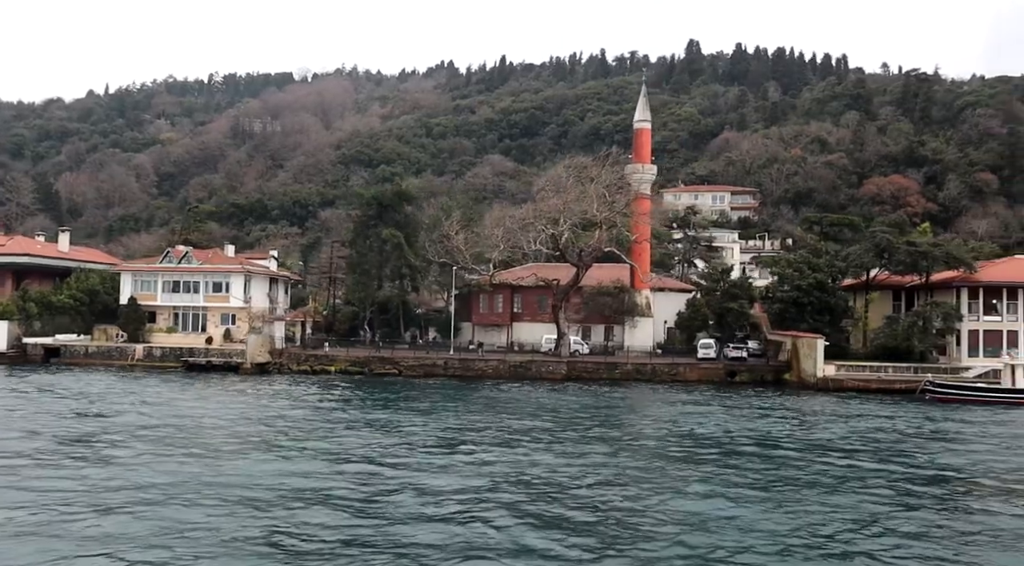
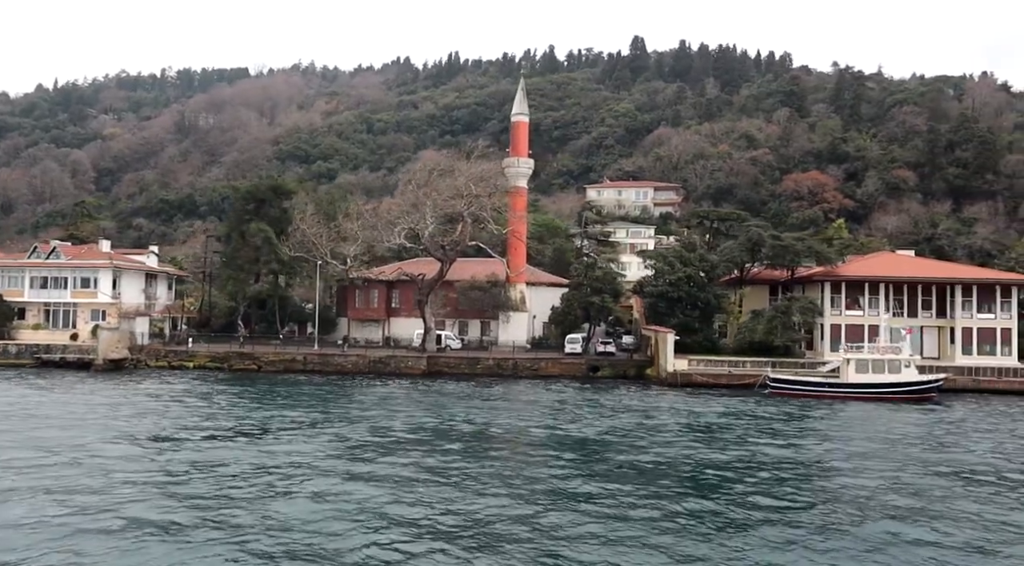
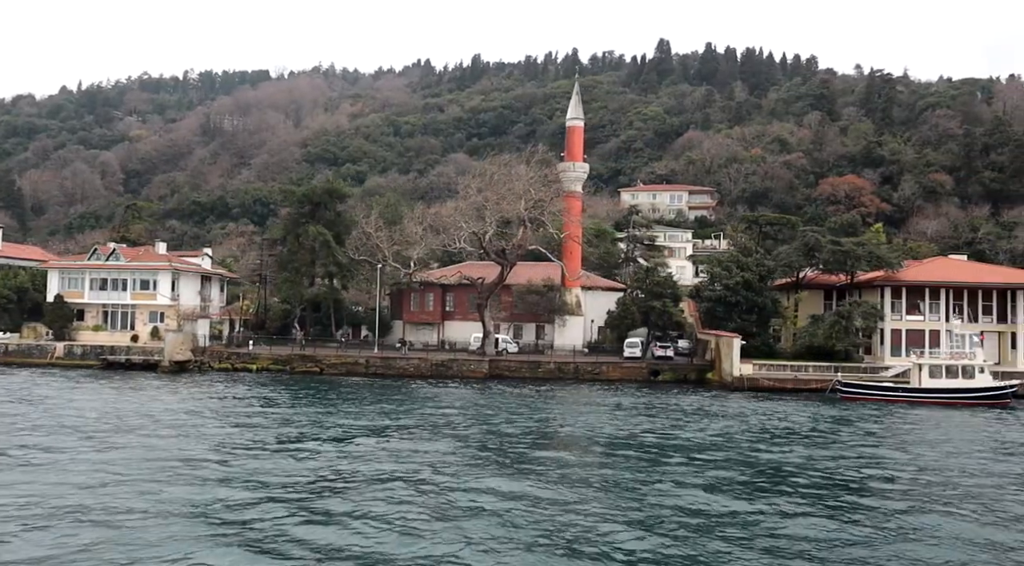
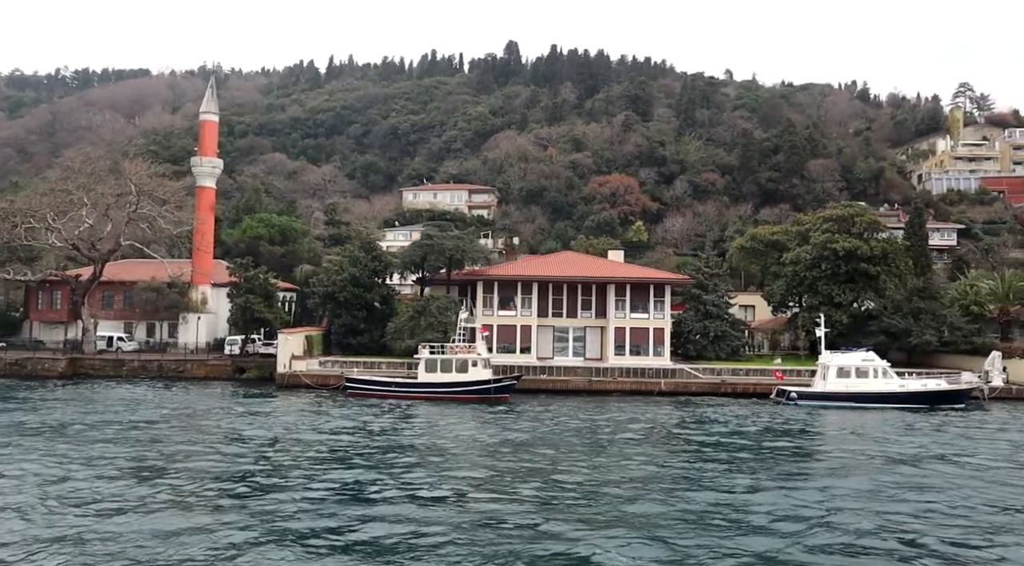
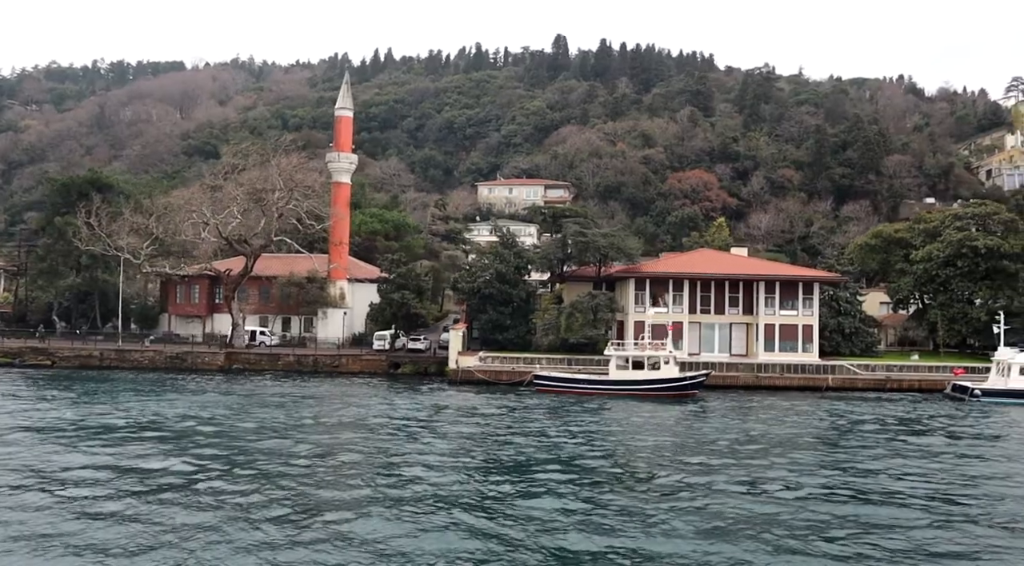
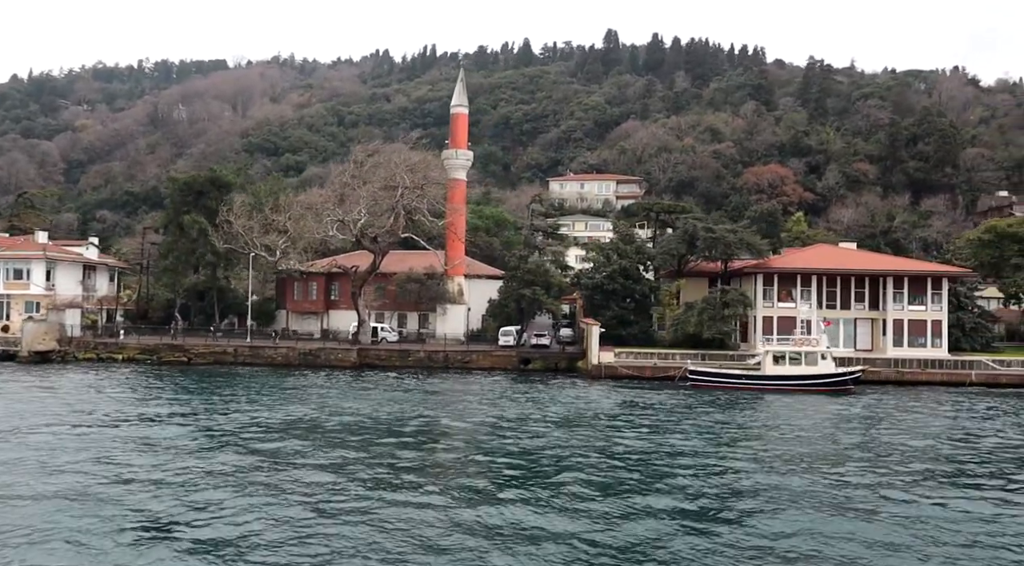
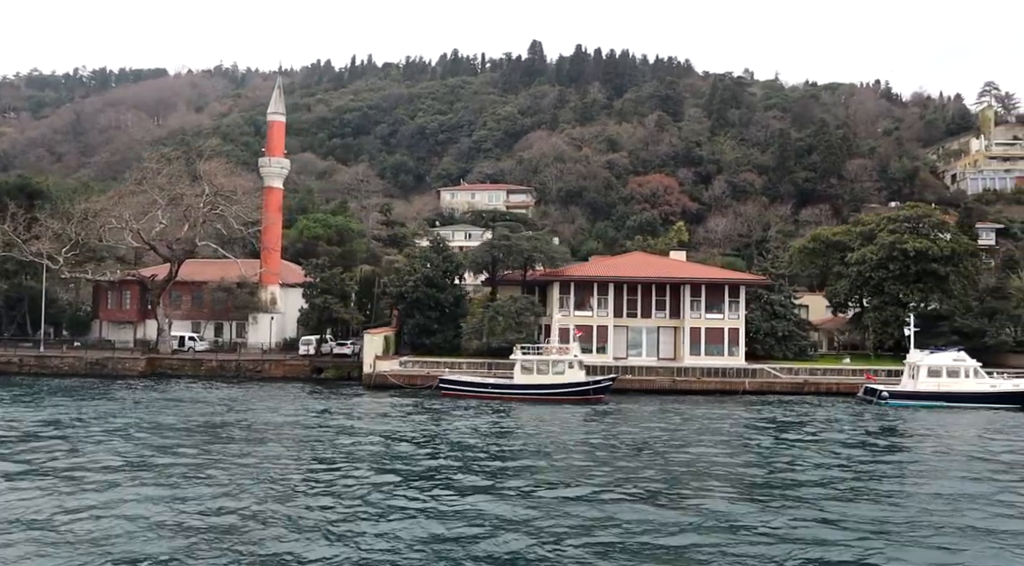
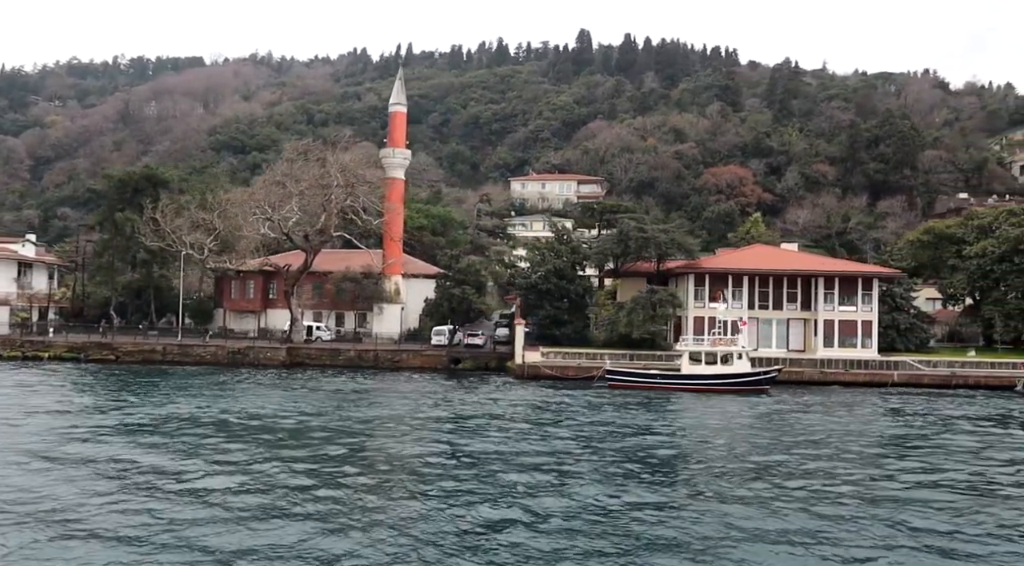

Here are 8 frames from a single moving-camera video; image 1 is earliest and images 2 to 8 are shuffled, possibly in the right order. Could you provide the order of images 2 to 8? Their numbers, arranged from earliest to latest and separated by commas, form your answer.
3, 2, 6, 8, 5, 7, 4
